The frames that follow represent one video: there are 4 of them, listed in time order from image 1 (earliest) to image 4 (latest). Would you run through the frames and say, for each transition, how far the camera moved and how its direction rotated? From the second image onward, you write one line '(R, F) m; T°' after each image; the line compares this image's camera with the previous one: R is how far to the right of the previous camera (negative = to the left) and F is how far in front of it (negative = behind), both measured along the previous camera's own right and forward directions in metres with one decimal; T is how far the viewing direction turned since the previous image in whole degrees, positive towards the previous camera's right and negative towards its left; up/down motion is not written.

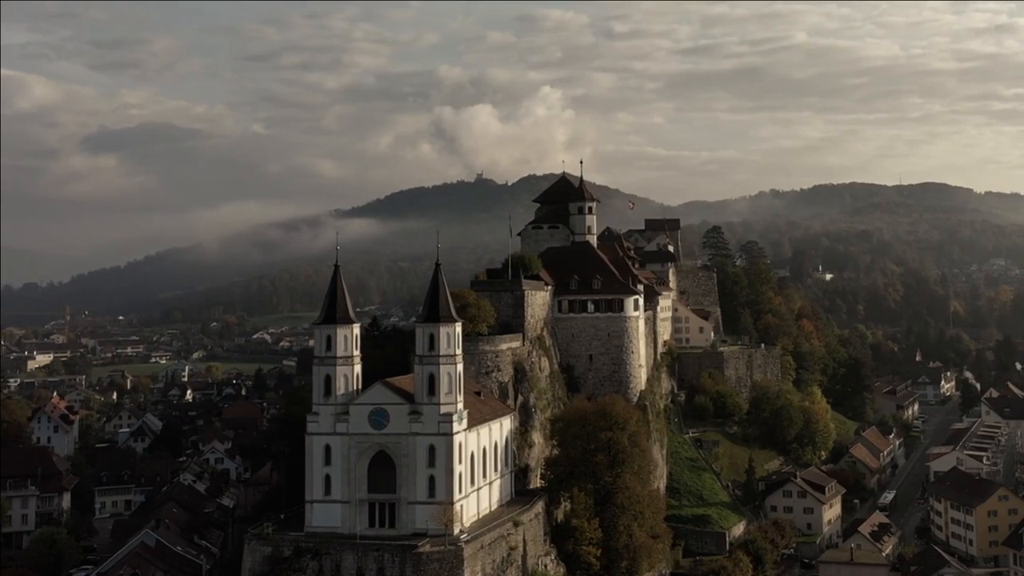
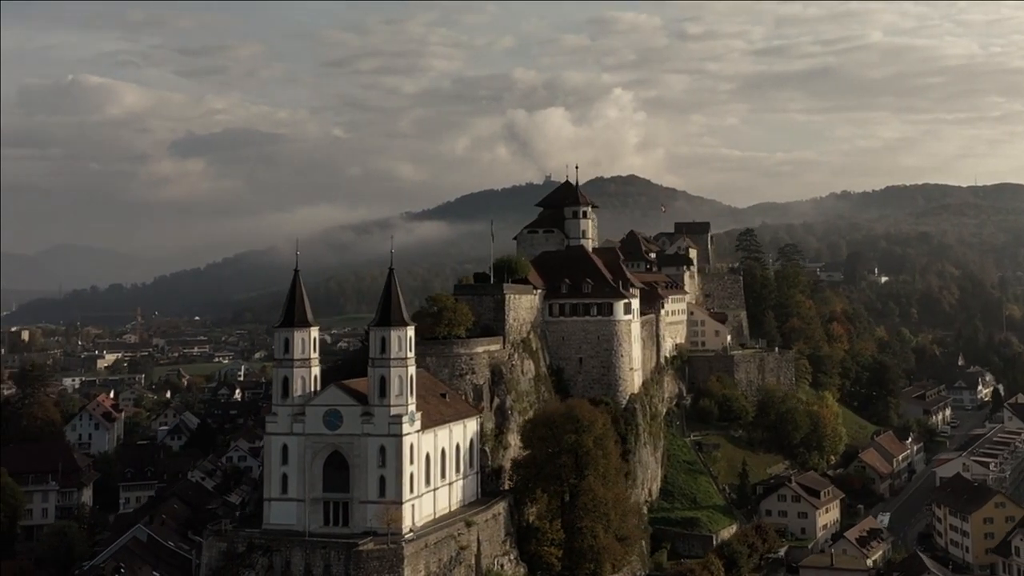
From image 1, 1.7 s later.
(+4.9, -0.8) m; -4°
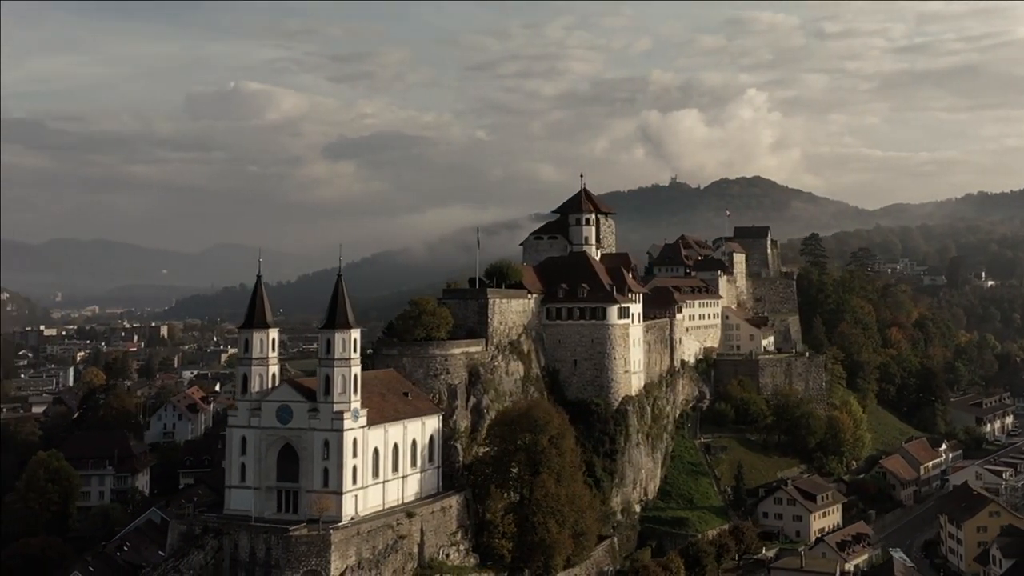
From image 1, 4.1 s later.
(+8.5, -2.1) m; -8°
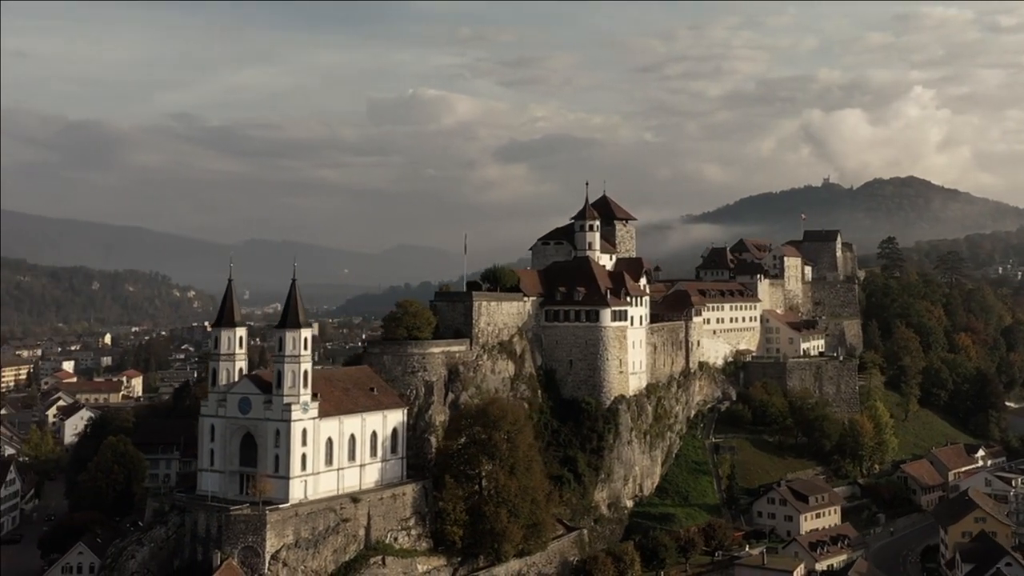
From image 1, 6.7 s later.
(+10.7, -2.4) m; -9°
